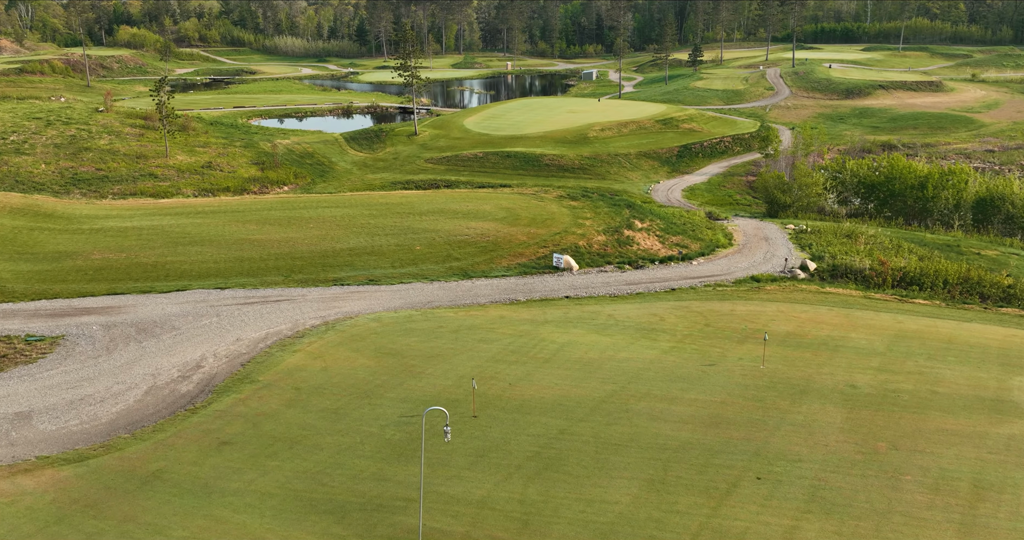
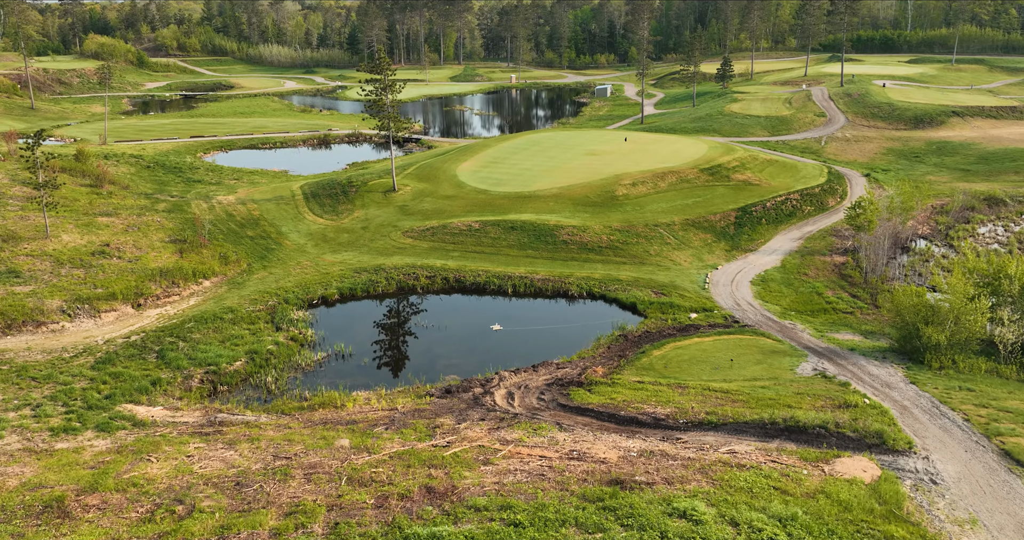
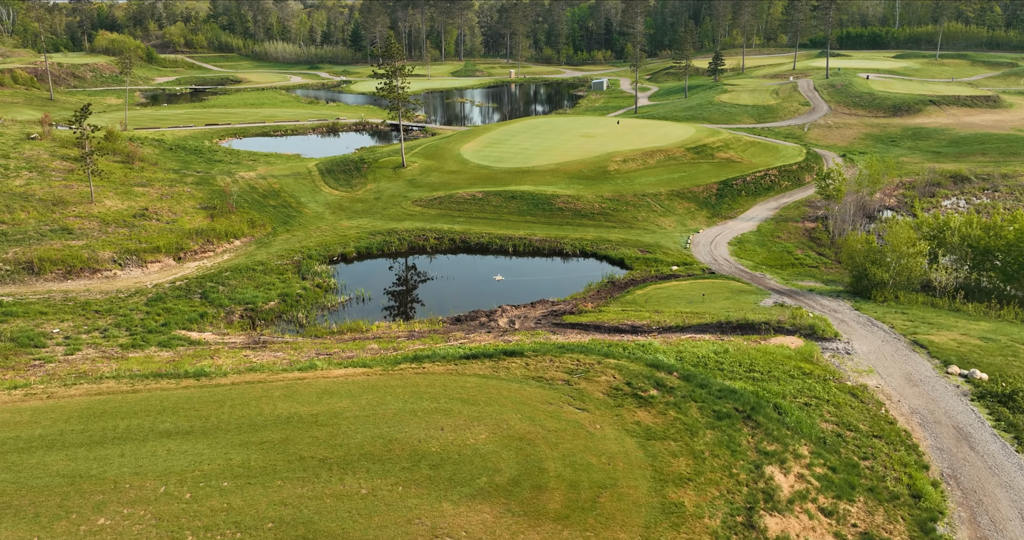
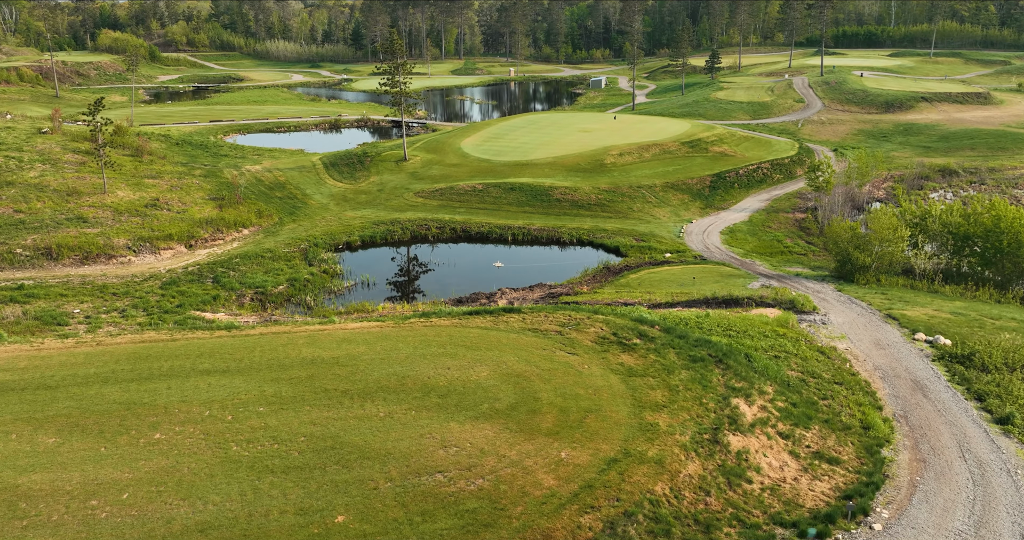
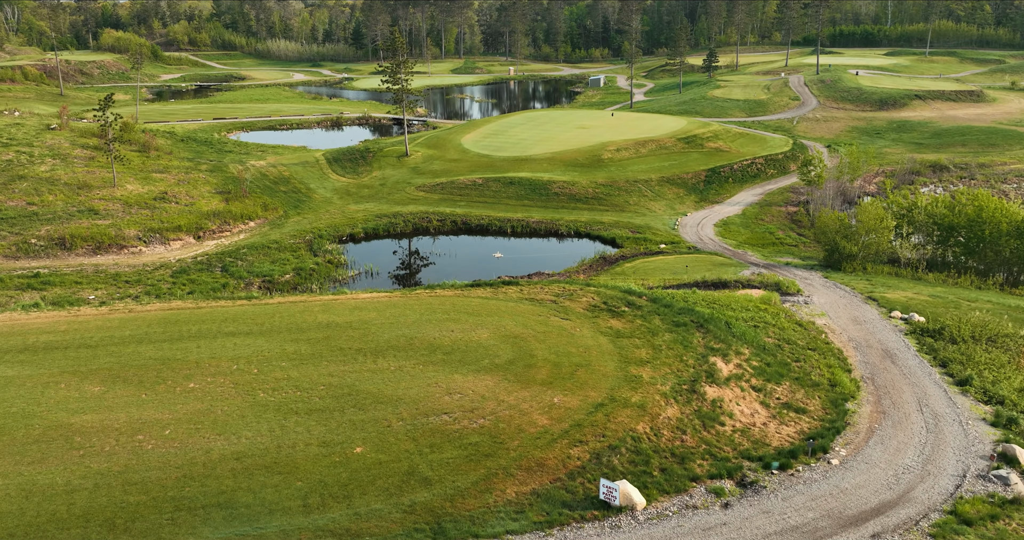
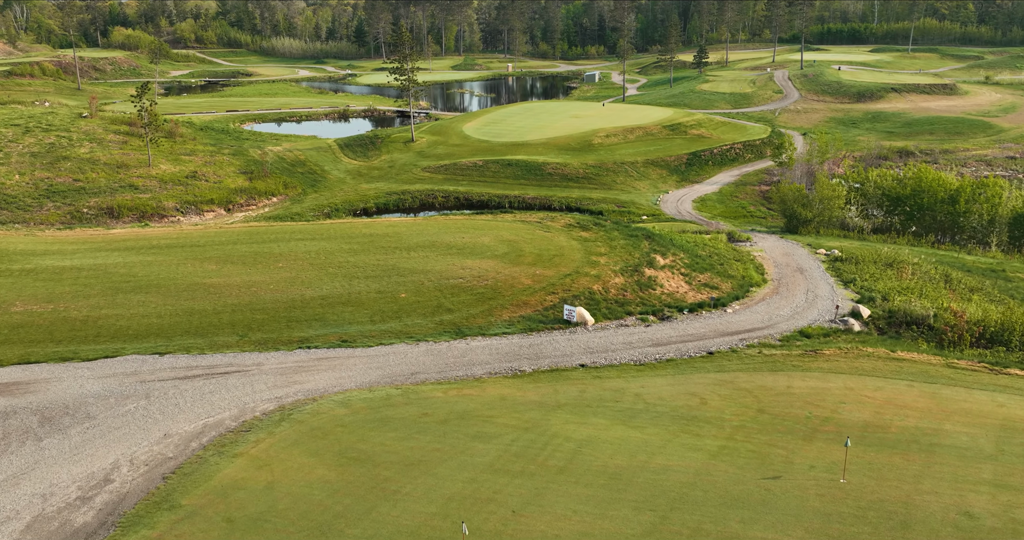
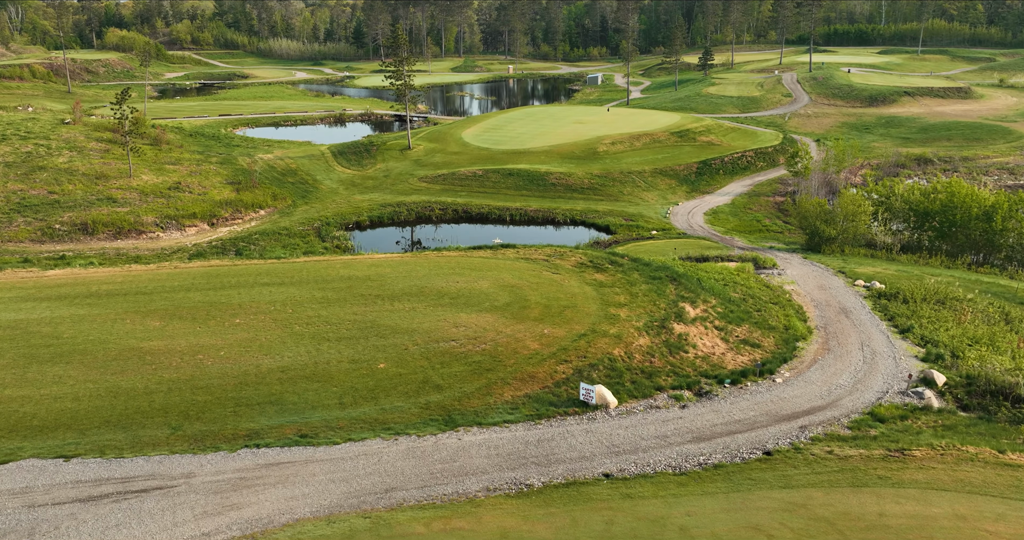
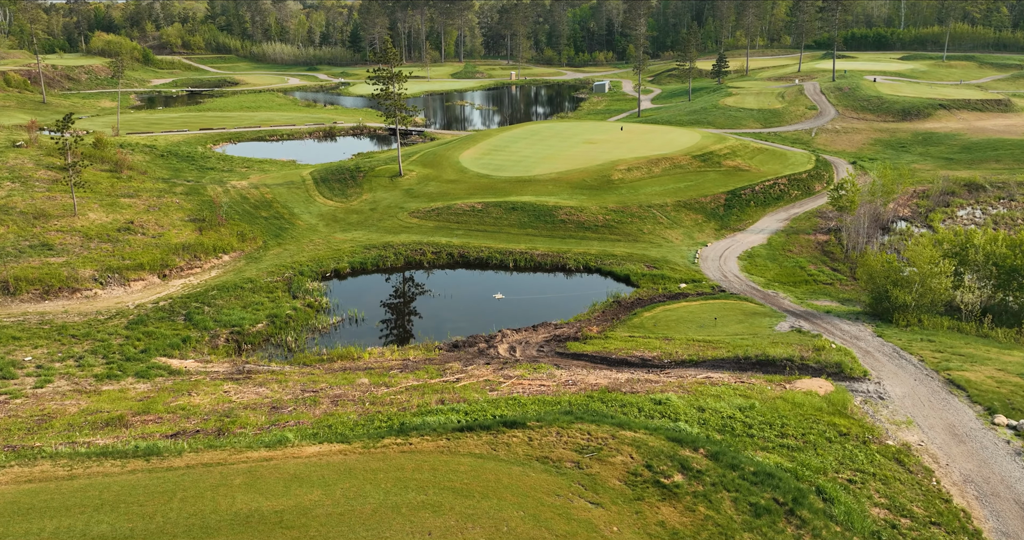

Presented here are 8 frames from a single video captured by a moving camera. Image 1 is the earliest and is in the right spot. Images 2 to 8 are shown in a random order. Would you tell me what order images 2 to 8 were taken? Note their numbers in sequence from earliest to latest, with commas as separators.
6, 7, 5, 4, 3, 8, 2
